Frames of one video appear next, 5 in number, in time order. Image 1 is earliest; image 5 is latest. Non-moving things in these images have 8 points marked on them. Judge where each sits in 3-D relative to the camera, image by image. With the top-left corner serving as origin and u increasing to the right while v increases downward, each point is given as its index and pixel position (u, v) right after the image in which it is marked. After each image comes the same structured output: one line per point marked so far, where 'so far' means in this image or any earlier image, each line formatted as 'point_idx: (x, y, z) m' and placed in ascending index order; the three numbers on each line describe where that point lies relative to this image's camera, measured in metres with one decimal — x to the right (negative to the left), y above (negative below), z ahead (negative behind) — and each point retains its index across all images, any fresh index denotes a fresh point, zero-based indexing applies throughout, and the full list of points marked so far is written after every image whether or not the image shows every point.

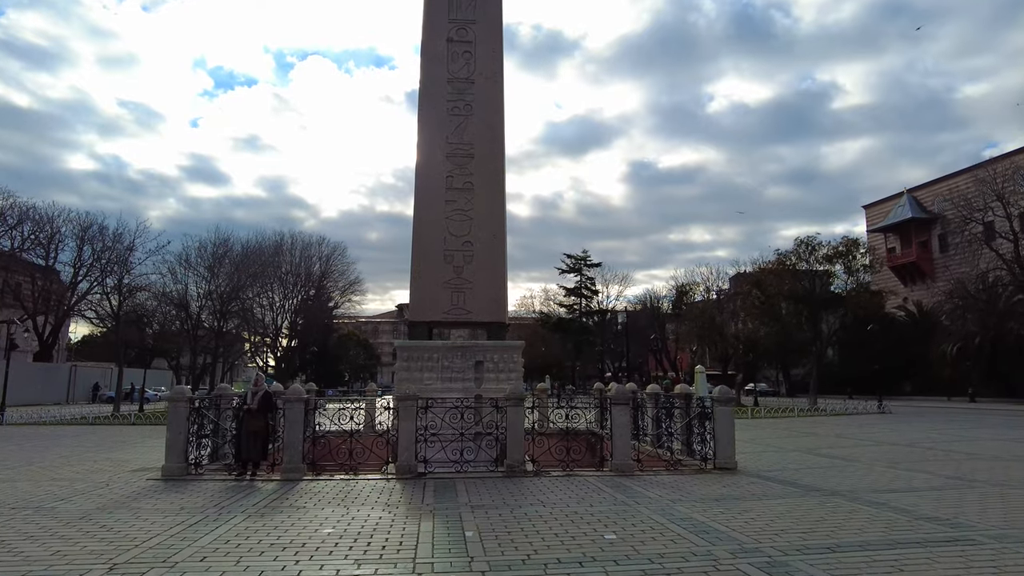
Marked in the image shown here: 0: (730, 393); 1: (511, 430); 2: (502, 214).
0: (+3.7, -1.8, +11.0) m
1: (0.0, -2.3, +10.3) m
2: (-0.2, +1.7, +14.8) m
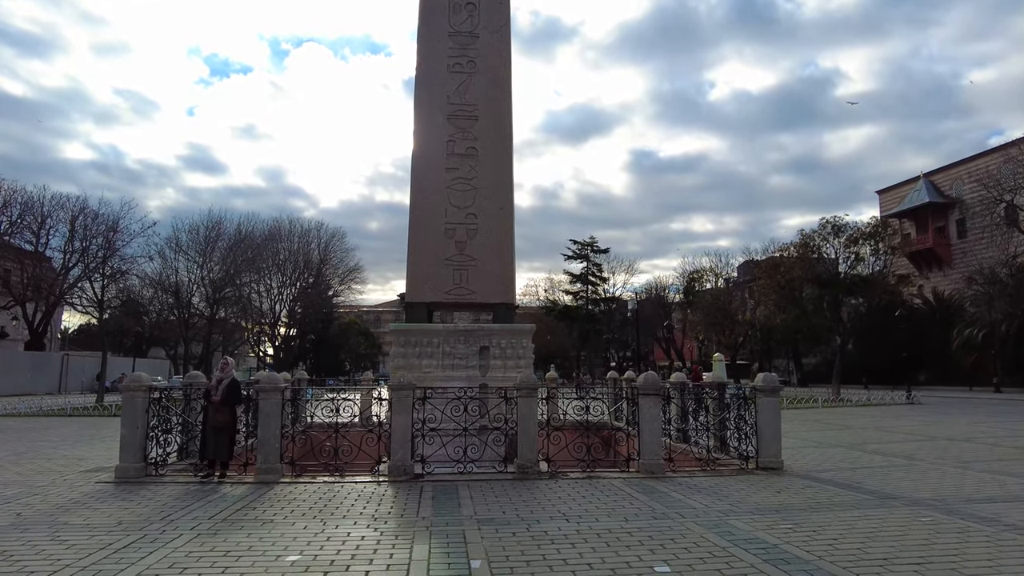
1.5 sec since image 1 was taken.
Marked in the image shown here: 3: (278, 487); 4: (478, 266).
0: (+3.9, -1.4, +9.5) m
1: (+0.1, -1.9, +8.9) m
2: (-0.1, +2.2, +13.3) m
3: (-3.0, -2.5, +8.1) m
4: (-0.7, +0.4, +13.0) m
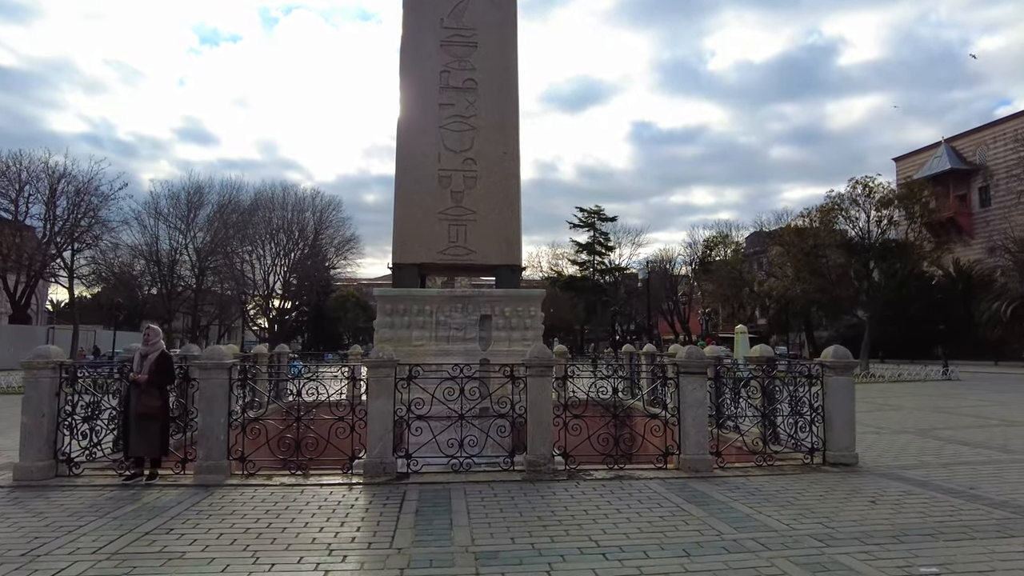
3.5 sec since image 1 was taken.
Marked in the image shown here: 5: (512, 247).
0: (+4.0, -0.8, +7.6) m
1: (+0.2, -1.3, +7.0) m
2: (0.0, +2.9, +11.3) m
3: (-2.9, -2.0, +6.3) m
4: (-0.6, +1.1, +11.0) m
5: (0.0, +0.7, +11.2) m
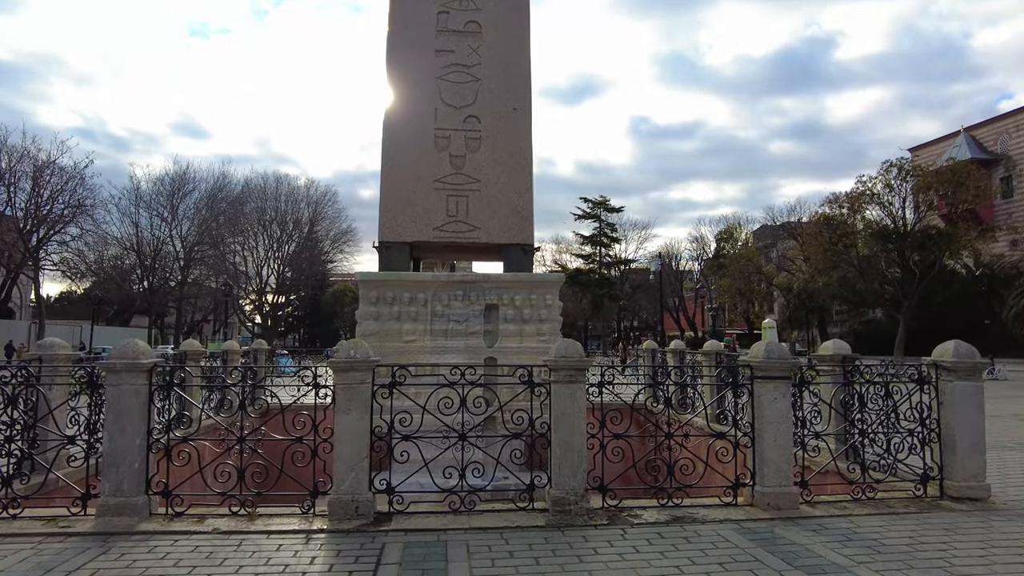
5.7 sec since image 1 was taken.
0: (+4.1, -0.6, +5.7) m
1: (+0.4, -1.1, +5.1) m
2: (+0.2, +3.1, +9.4) m
3: (-2.7, -1.8, +4.4) m
4: (-0.4, +1.4, +9.1) m
5: (+0.1, +0.9, +9.3) m
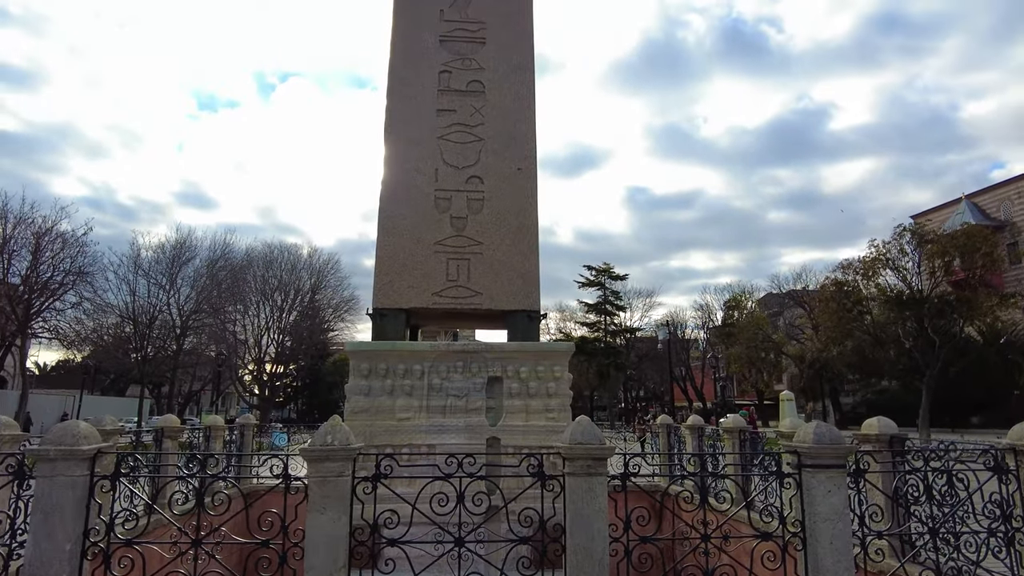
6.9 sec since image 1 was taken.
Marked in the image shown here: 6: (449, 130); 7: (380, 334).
0: (+4.2, -1.1, +4.9) m
1: (+0.4, -1.6, +4.3) m
2: (+0.3, +2.2, +9.0) m
3: (-2.7, -2.2, +3.5) m
4: (-0.4, +0.5, +8.5) m
5: (+0.2, 0.0, +8.7) m
6: (-0.9, +2.1, +8.7) m
7: (-1.8, -0.6, +8.7) m
